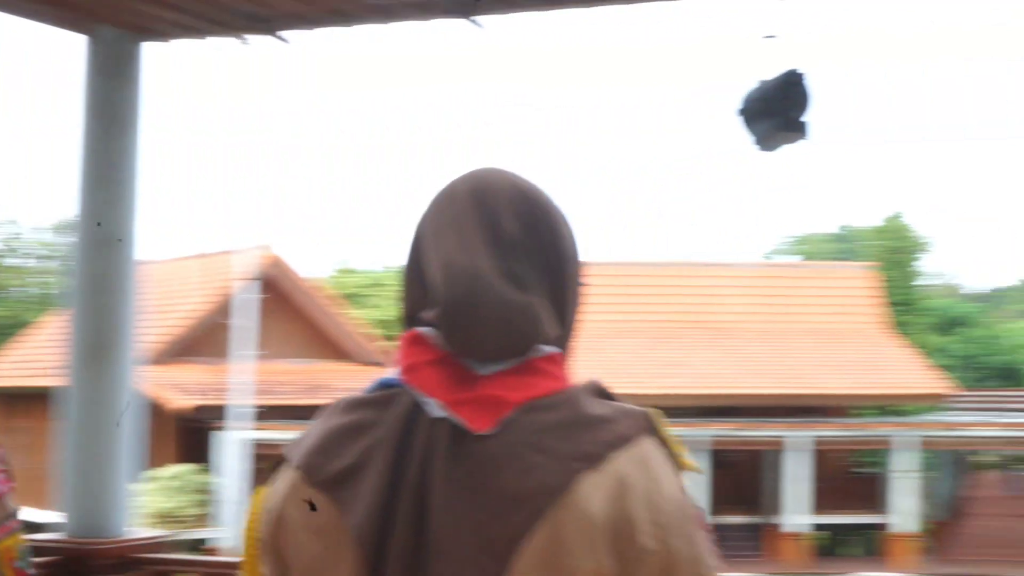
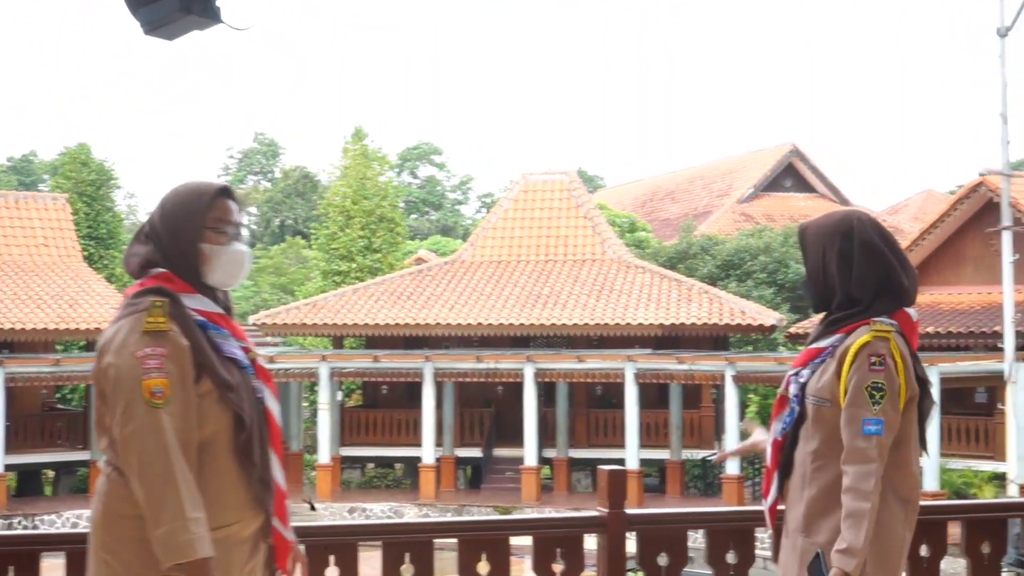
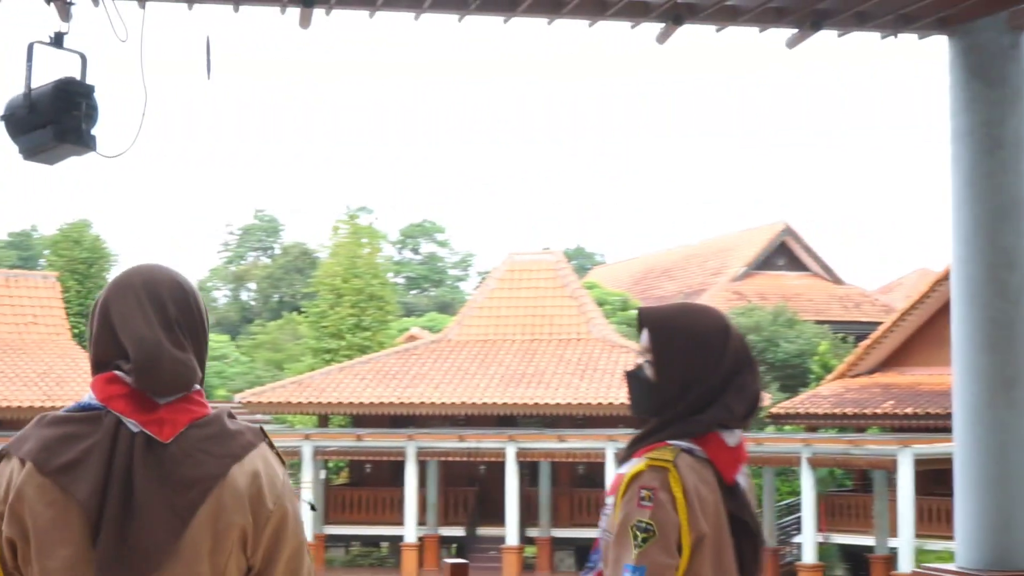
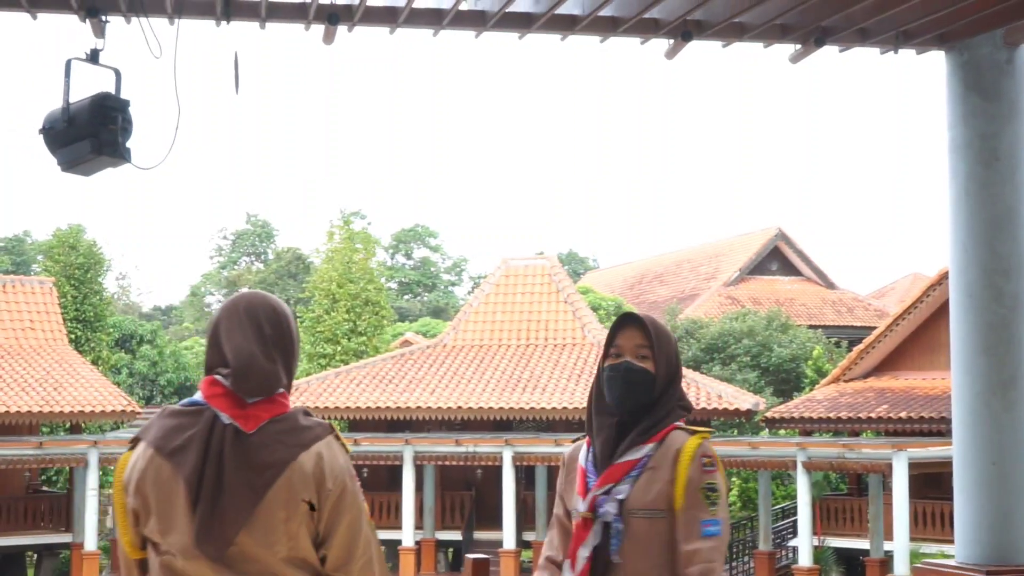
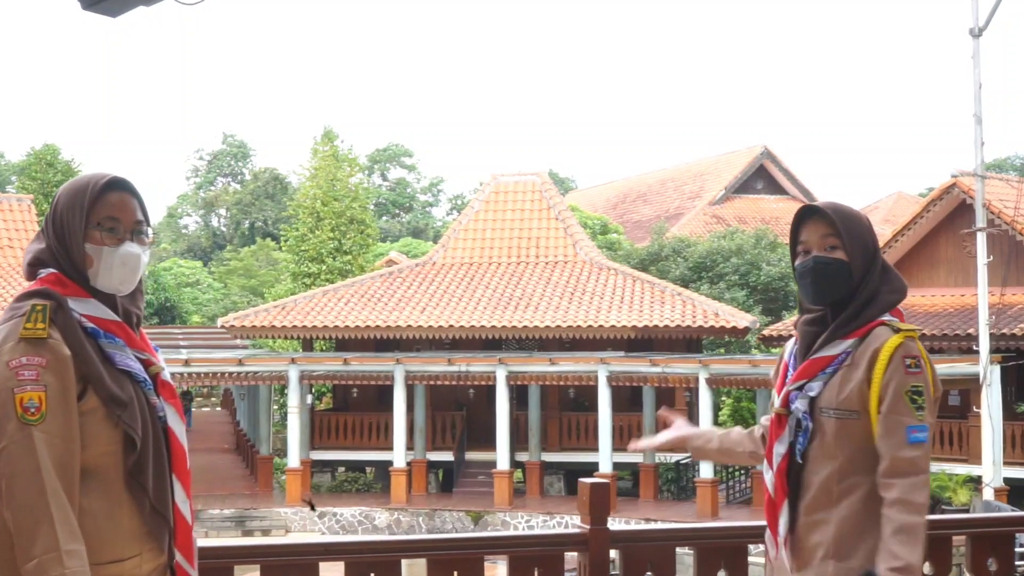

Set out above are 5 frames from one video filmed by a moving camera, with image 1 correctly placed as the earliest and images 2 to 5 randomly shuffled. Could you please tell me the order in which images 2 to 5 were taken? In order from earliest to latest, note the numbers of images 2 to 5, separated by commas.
3, 4, 2, 5
